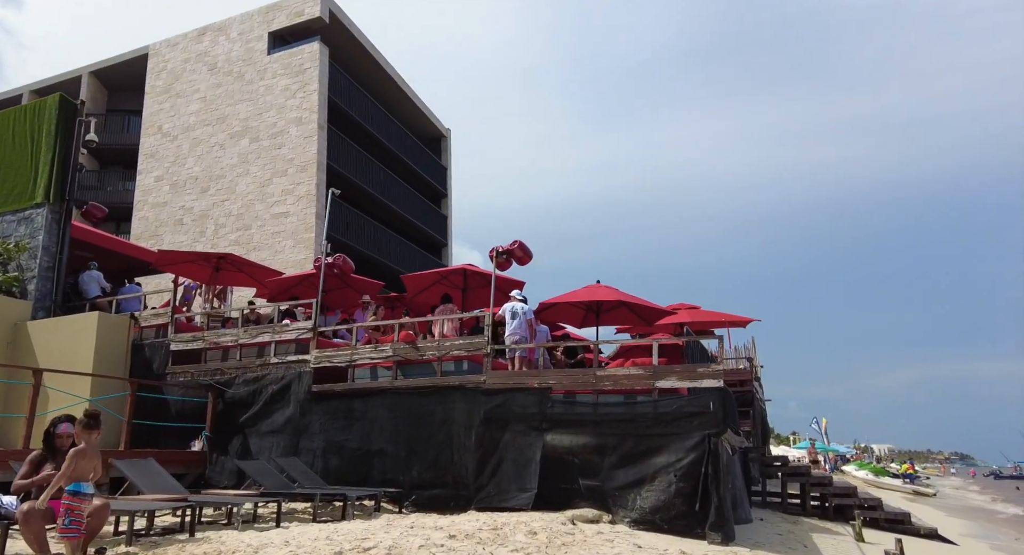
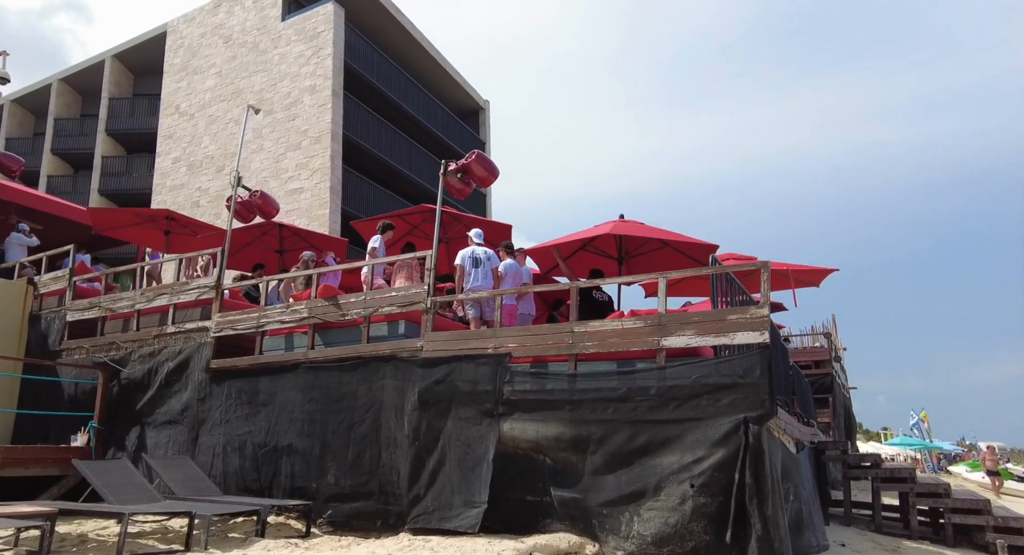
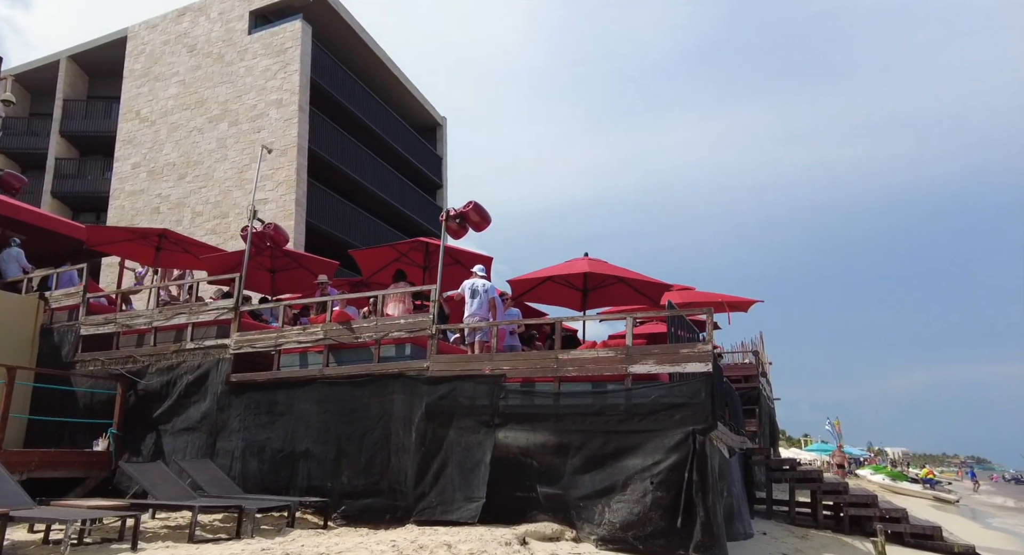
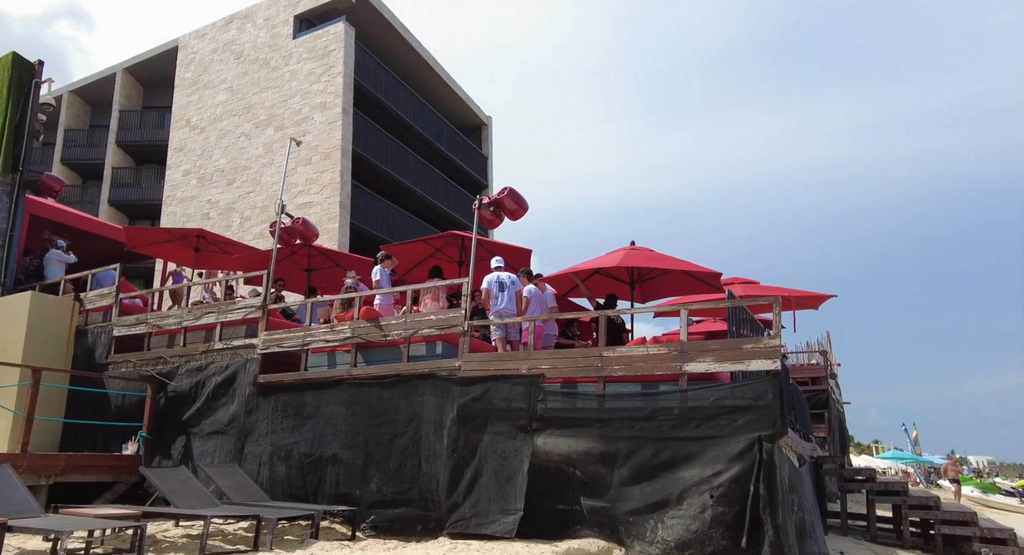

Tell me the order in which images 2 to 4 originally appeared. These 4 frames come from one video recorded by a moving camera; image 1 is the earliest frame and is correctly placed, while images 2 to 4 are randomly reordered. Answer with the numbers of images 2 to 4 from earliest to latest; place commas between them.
3, 4, 2
